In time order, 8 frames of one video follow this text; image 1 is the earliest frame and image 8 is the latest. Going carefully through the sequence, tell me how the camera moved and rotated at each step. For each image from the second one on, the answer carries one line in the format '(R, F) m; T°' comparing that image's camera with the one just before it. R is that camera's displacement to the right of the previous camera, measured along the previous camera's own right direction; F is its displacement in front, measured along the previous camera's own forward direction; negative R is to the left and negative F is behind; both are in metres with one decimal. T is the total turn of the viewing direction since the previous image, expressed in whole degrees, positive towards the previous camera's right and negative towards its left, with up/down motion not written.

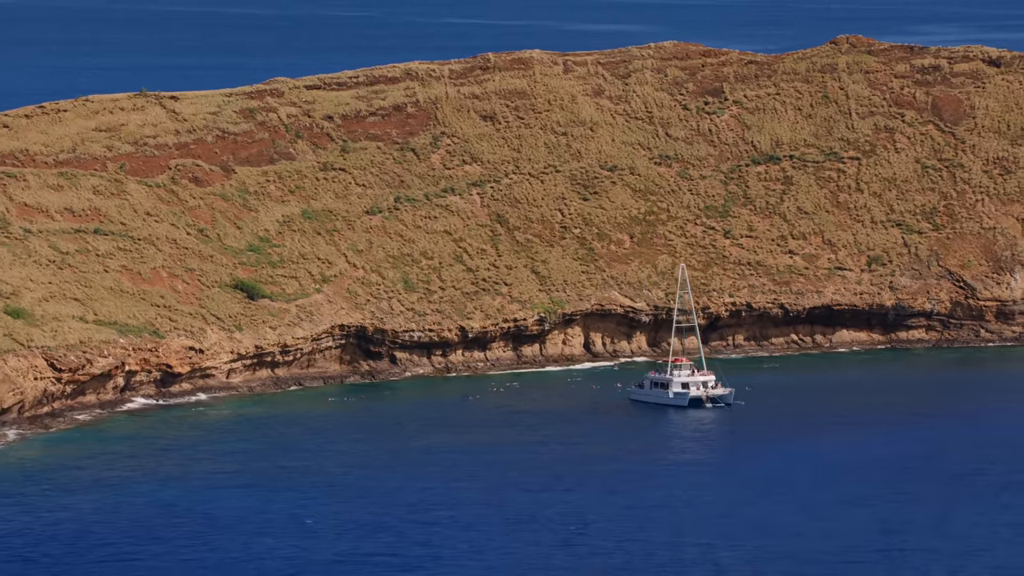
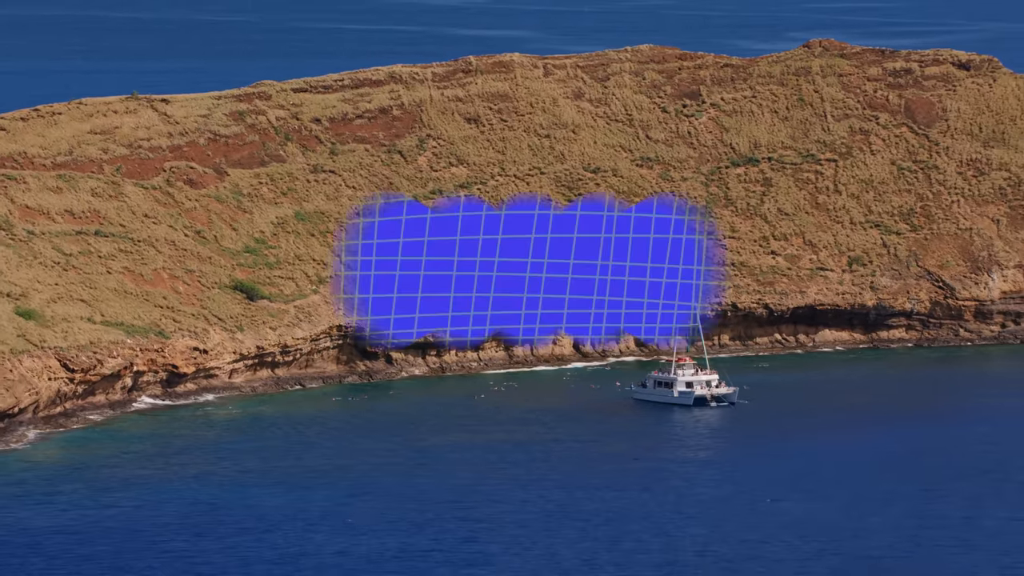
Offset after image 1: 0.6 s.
(-2.1, -0.8) m; +2°
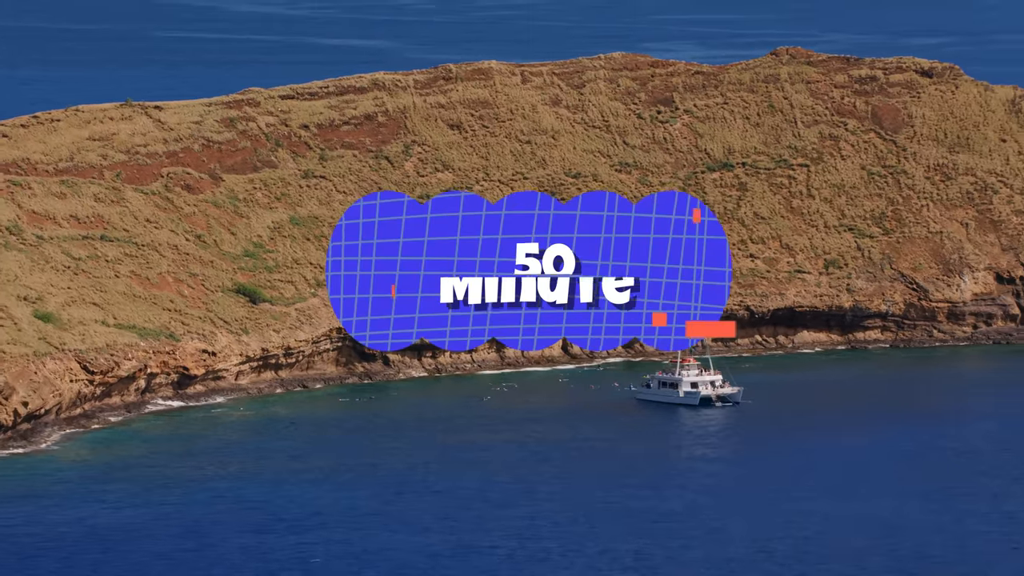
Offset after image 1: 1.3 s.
(-2.5, -1.6) m; +2°
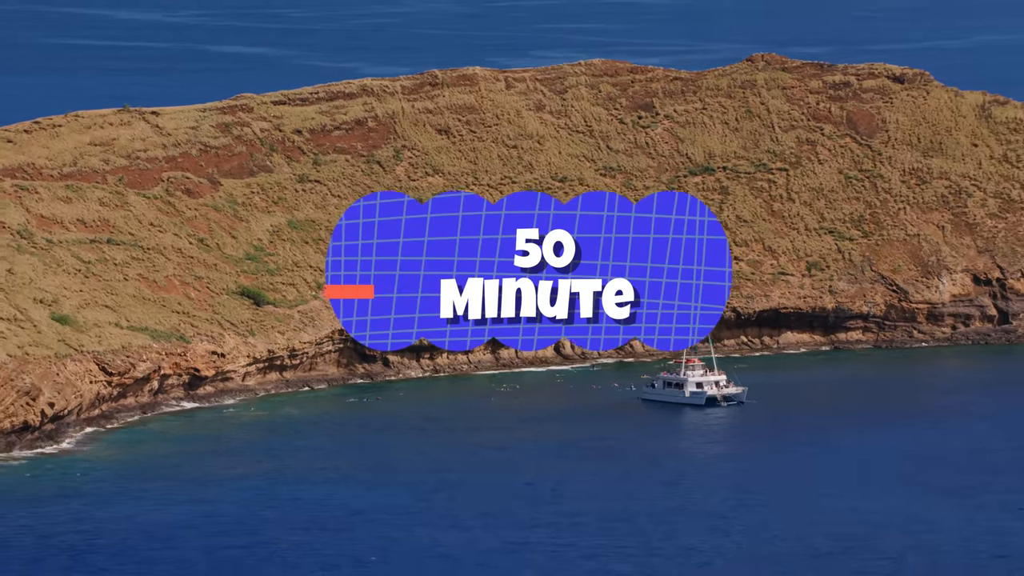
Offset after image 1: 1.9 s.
(-2.1, -1.4) m; +2°
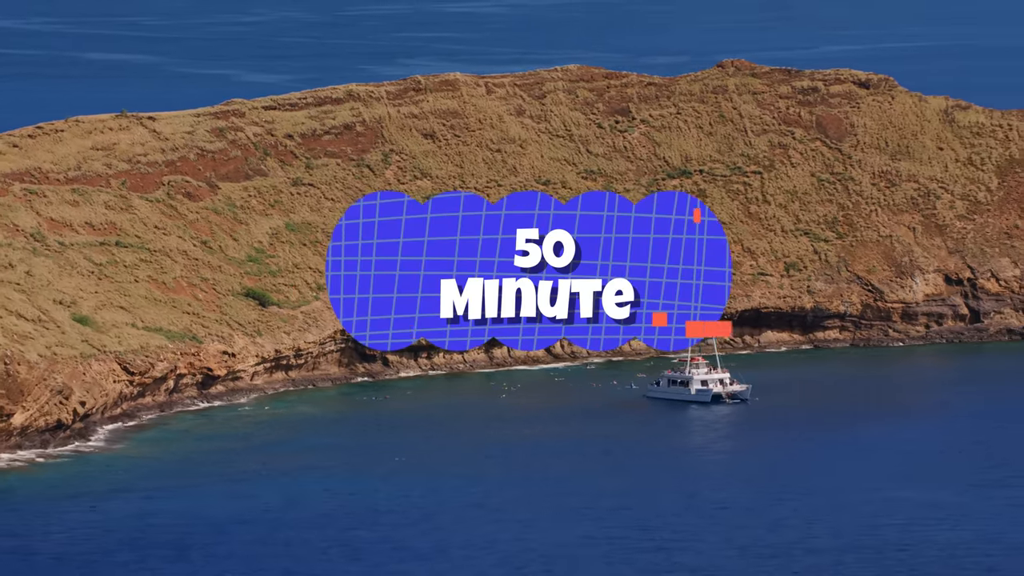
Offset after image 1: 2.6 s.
(-2.6, -1.8) m; +2°
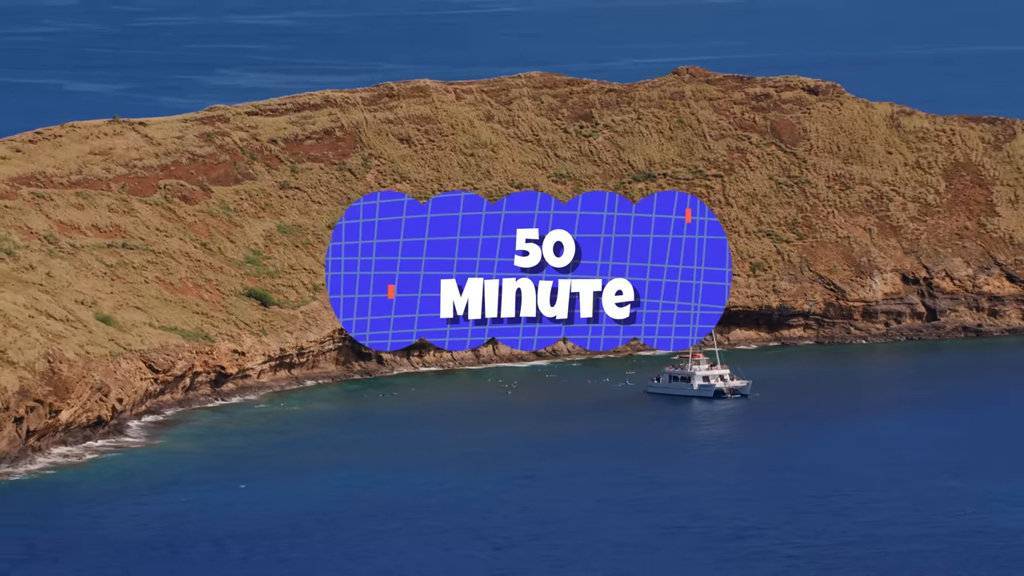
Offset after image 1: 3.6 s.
(-3.7, -2.5) m; +3°
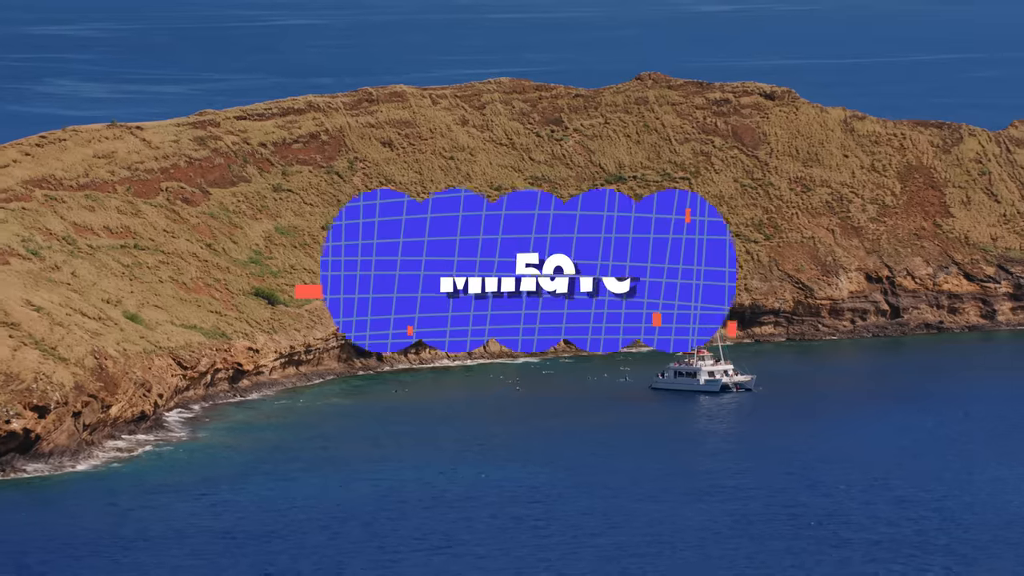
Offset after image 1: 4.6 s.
(-3.8, -2.6) m; +3°
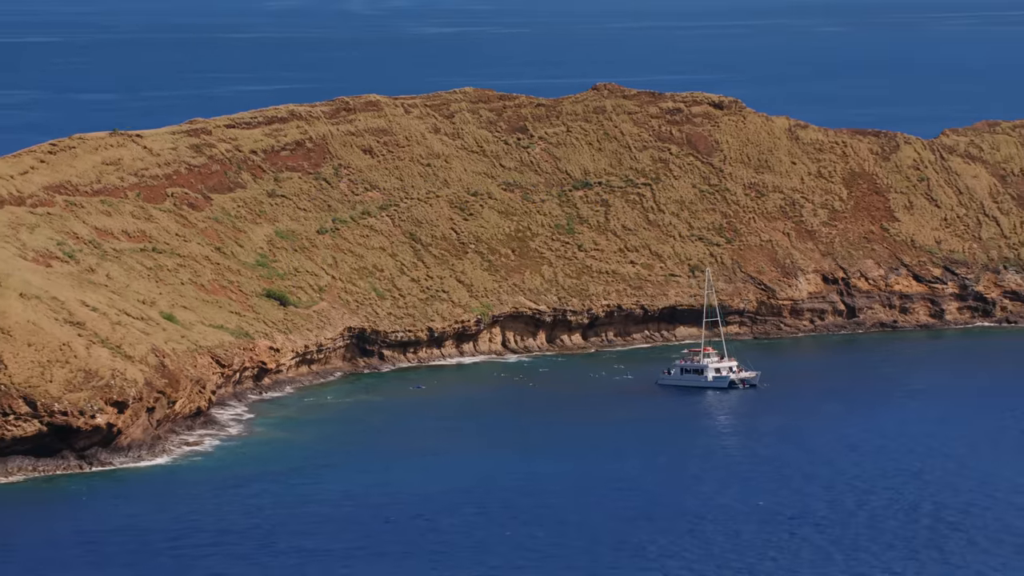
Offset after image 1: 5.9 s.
(-5.1, -3.5) m; +4°
